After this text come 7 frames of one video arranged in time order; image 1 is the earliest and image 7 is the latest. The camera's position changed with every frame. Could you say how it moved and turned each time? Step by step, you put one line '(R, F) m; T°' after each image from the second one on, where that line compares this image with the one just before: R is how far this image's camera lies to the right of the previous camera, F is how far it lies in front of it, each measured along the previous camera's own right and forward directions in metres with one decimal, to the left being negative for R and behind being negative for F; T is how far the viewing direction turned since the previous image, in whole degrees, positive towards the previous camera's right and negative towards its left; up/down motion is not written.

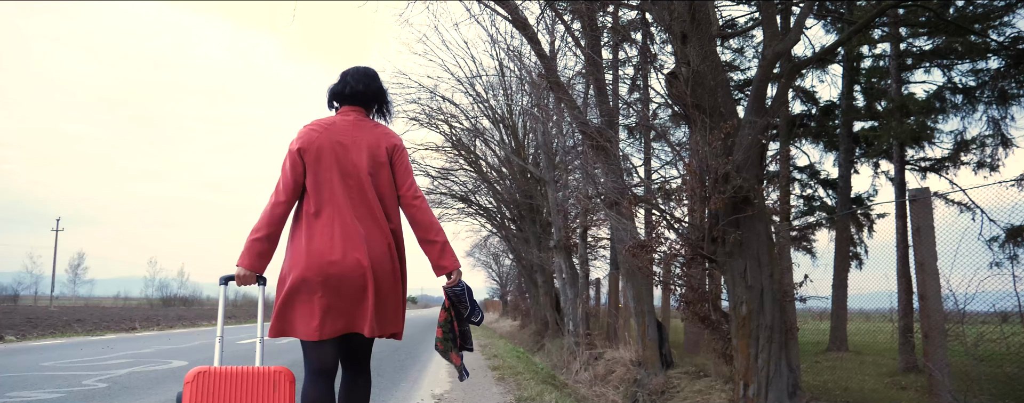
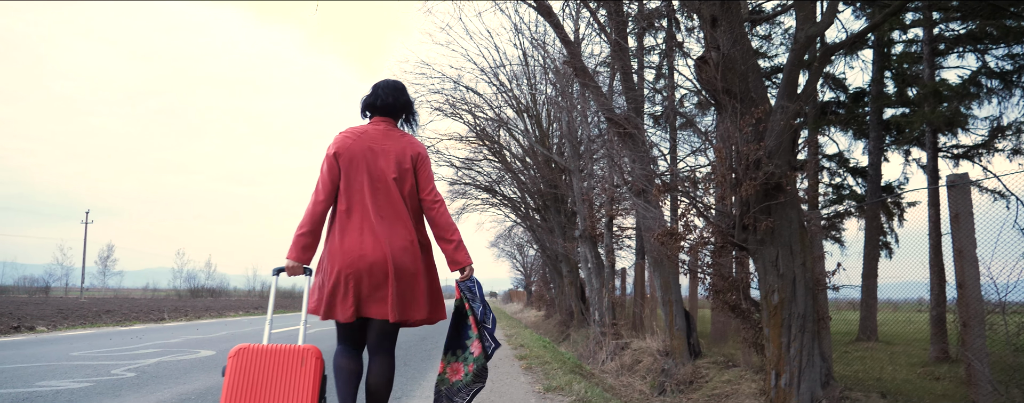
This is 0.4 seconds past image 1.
(-0.1, 0.0) m; -2°
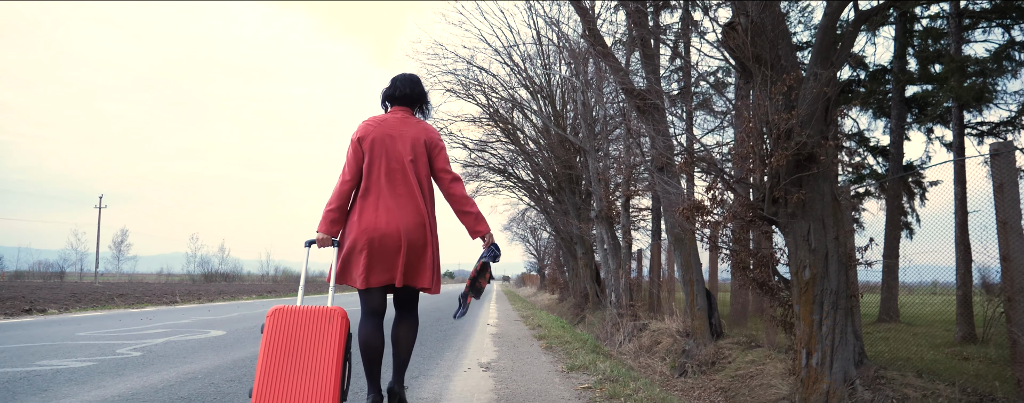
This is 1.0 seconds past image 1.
(-0.1, +0.2) m; -1°
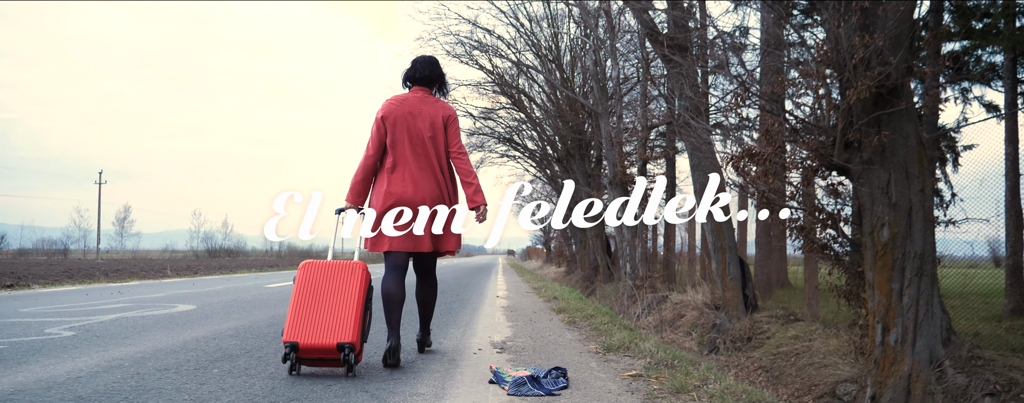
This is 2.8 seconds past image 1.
(-0.1, +1.0) m; 0°
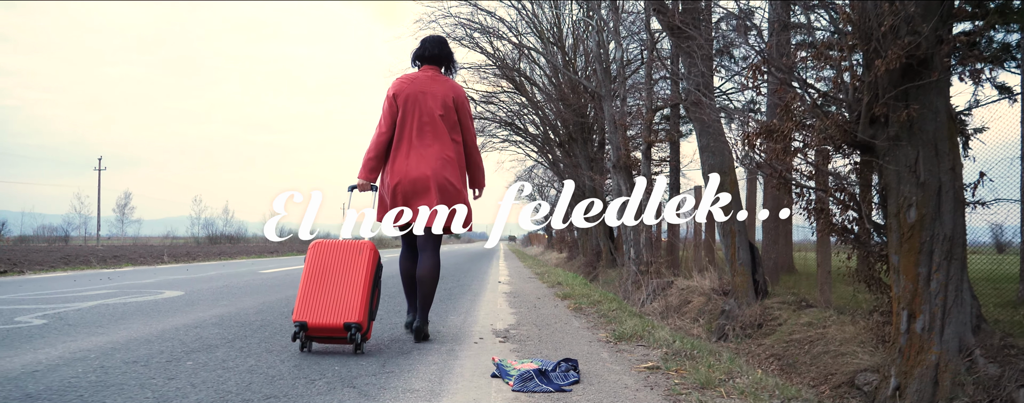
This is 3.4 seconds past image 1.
(0.0, +0.3) m; 0°
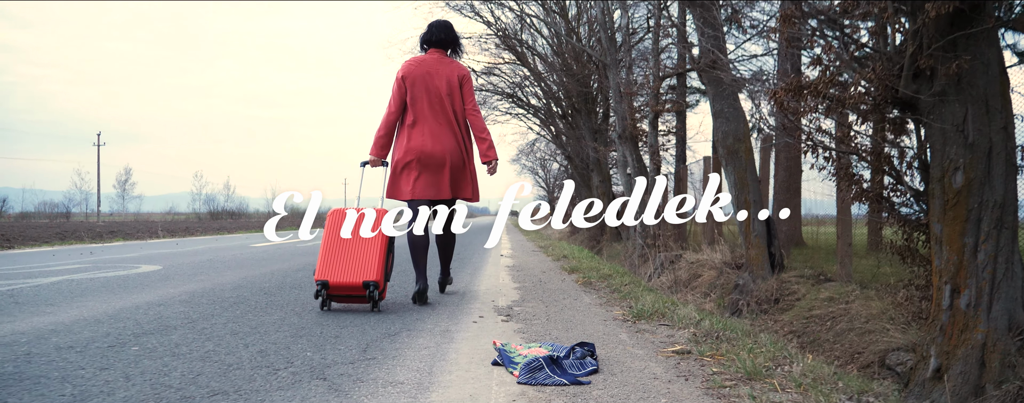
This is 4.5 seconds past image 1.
(0.0, +0.4) m; 0°
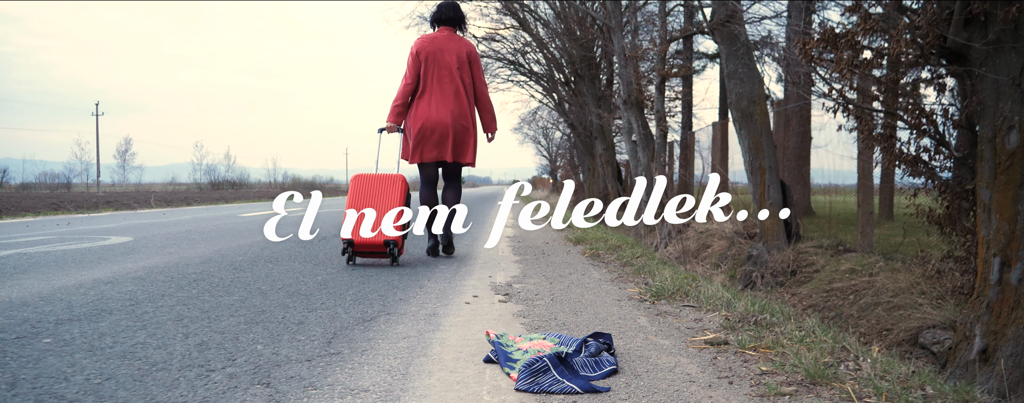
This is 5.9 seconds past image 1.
(0.0, +0.4) m; 0°
